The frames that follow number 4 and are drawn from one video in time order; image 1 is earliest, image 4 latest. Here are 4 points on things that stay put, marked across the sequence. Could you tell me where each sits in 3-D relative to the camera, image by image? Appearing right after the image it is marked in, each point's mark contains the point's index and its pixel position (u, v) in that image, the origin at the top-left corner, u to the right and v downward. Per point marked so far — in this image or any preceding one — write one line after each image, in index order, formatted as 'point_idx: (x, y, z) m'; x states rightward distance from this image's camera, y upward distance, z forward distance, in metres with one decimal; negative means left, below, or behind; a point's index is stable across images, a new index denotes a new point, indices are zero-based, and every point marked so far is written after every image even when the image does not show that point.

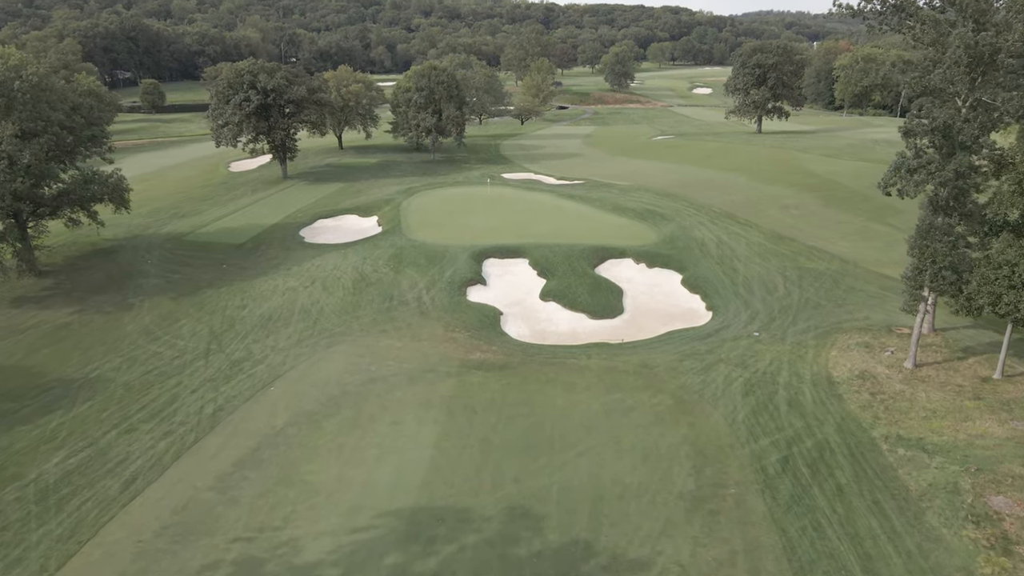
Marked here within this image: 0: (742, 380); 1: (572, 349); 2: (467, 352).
0: (+5.3, -2.1, +17.4) m
1: (+1.6, -1.6, +19.5) m
2: (-1.2, -1.6, +19.3) m
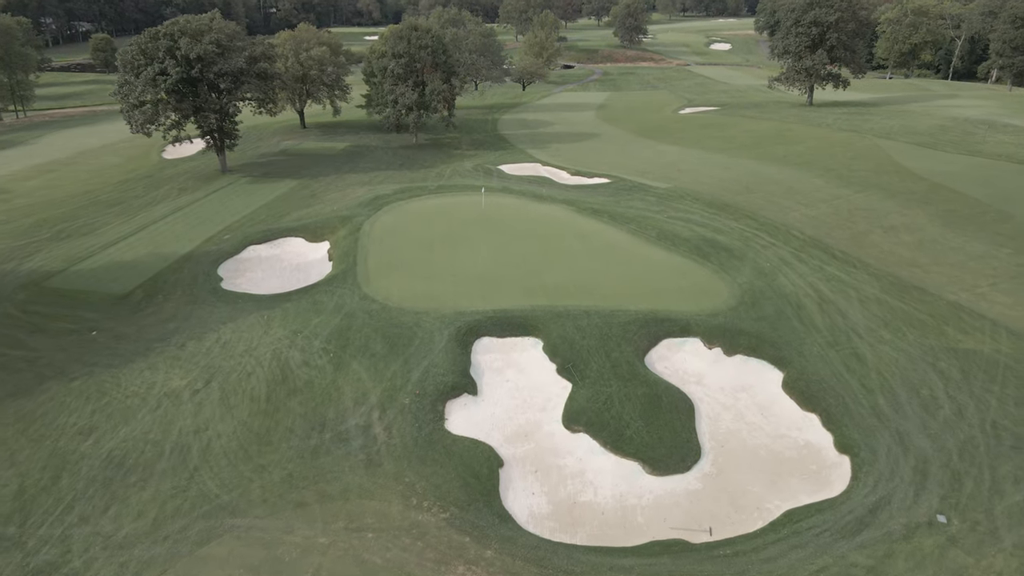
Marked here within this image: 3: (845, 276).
0: (+5.4, -4.6, +9.0) m
1: (+1.7, -3.9, +11.0) m
2: (-1.0, -4.0, +10.9) m
3: (+8.8, +0.3, +19.9) m
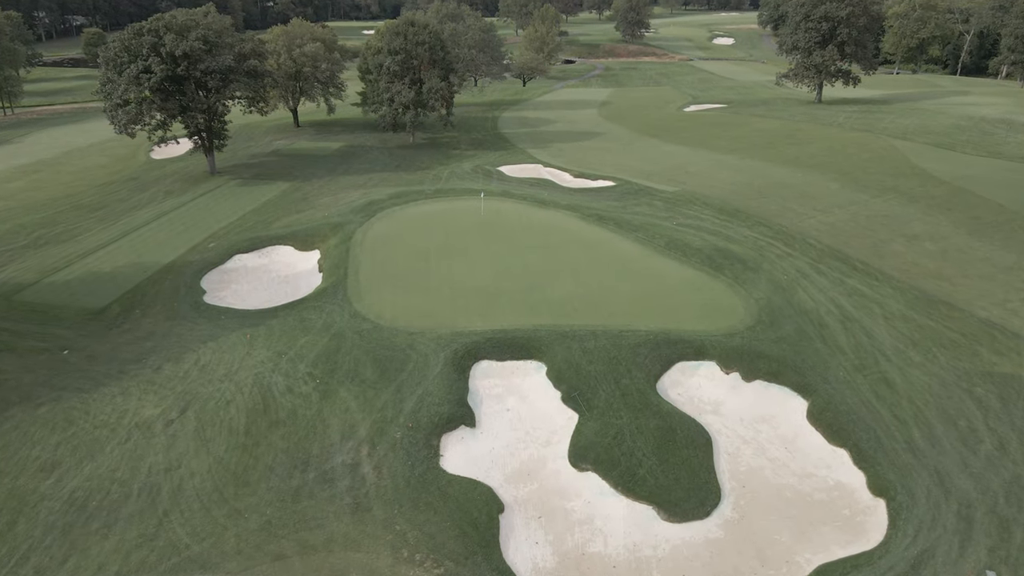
0: (+5.5, -5.0, +7.9) m
1: (+1.7, -4.3, +9.9) m
2: (-1.0, -4.4, +9.7) m
3: (+8.8, 0.0, +18.7) m
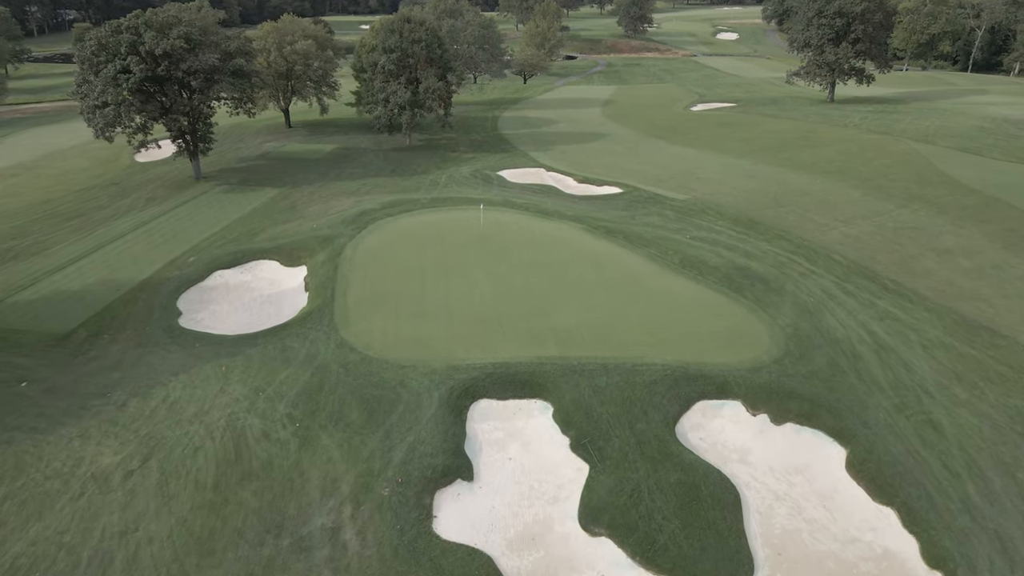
0: (+5.5, -5.6, +6.4) m
1: (+1.8, -4.9, +8.4) m
2: (-1.0, -5.0, +8.2) m
3: (+8.8, -0.5, +17.2) m
